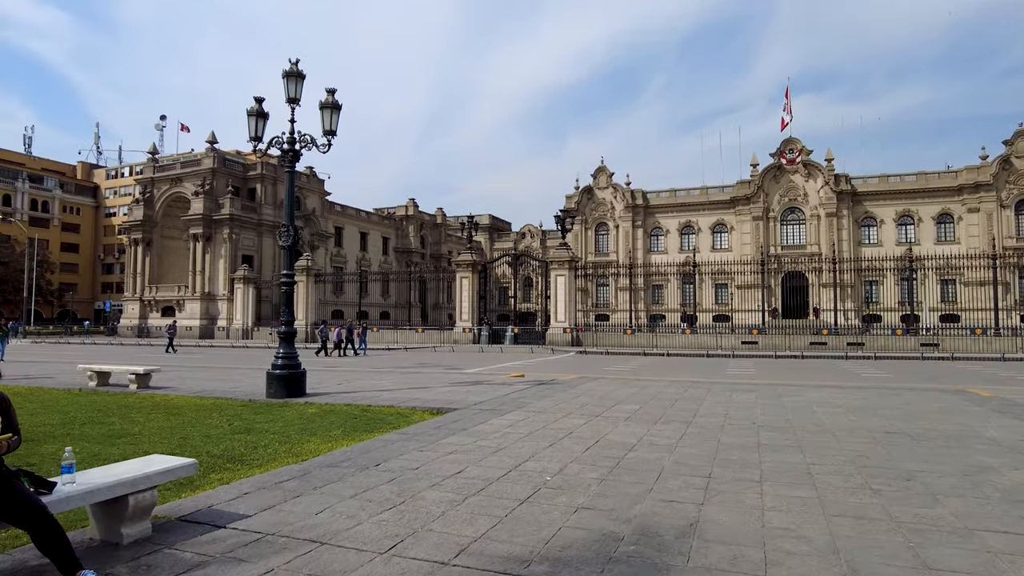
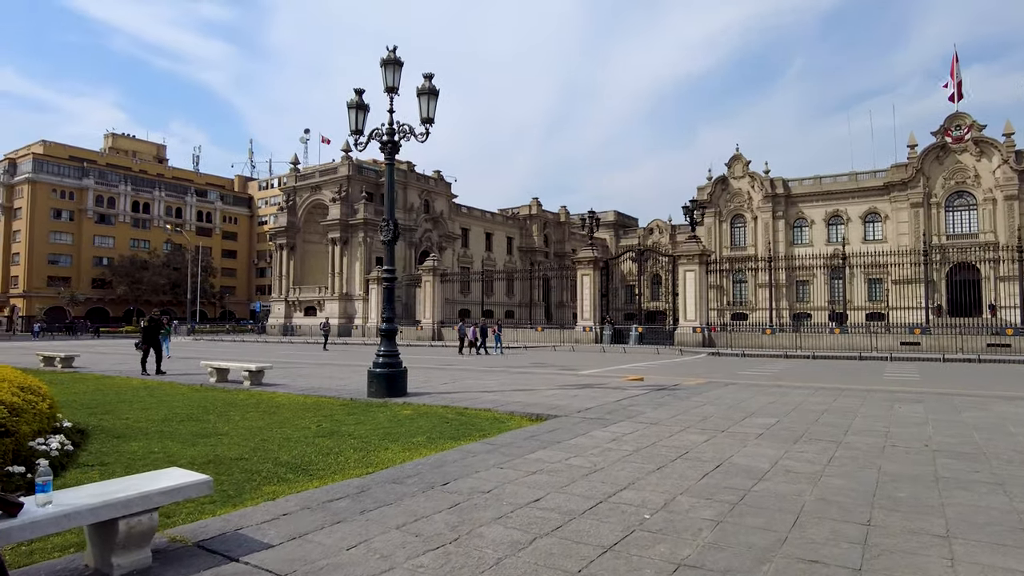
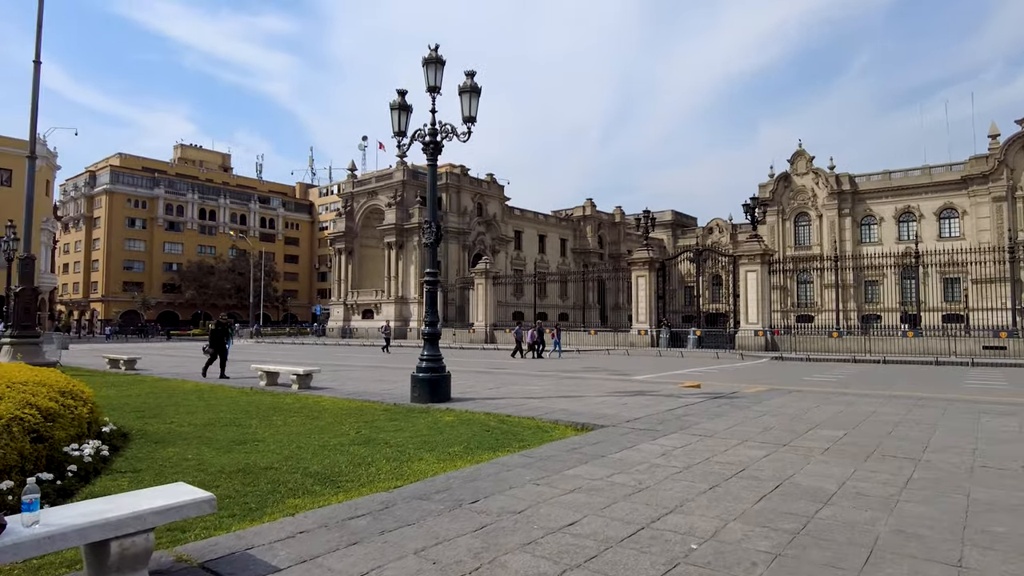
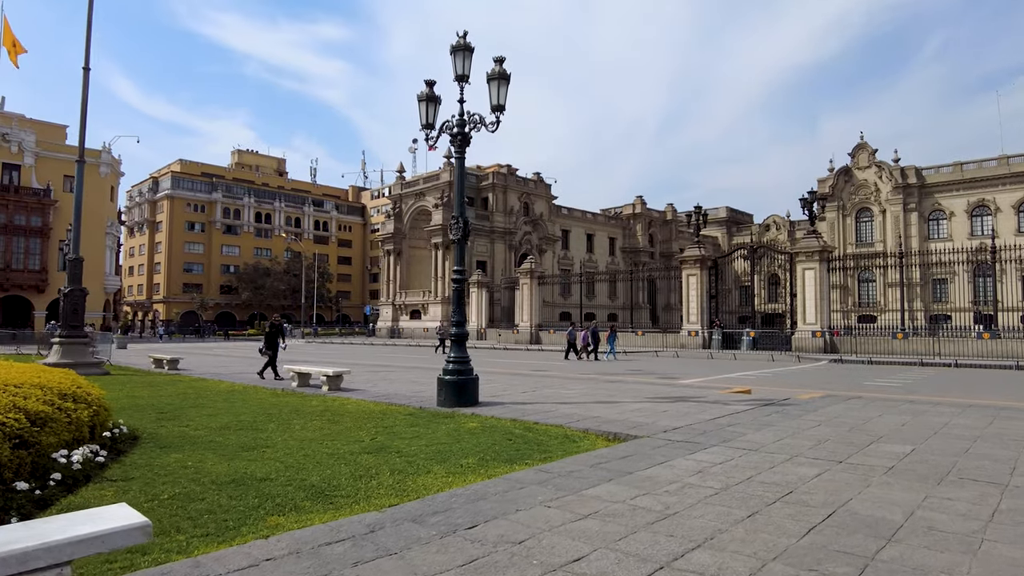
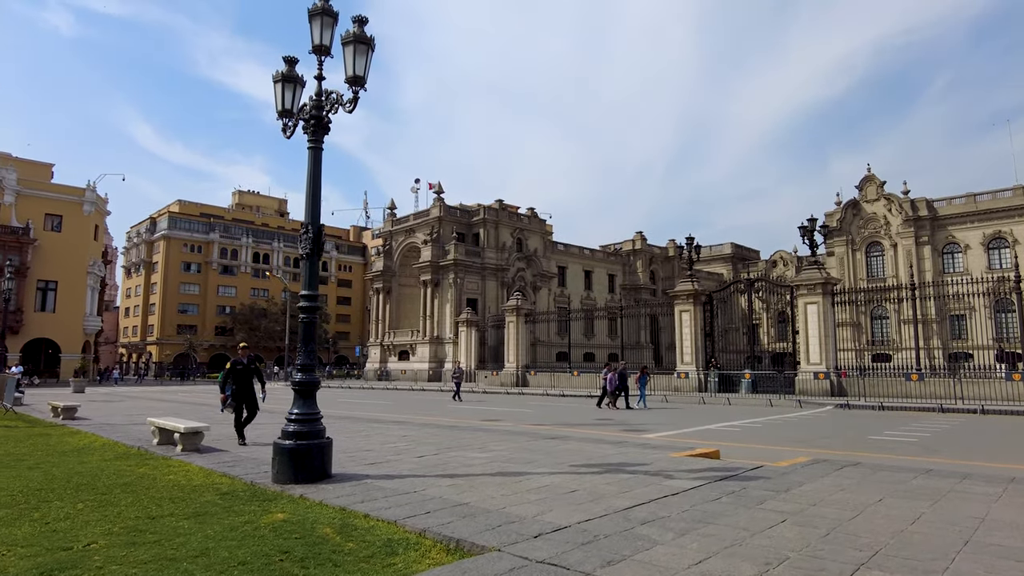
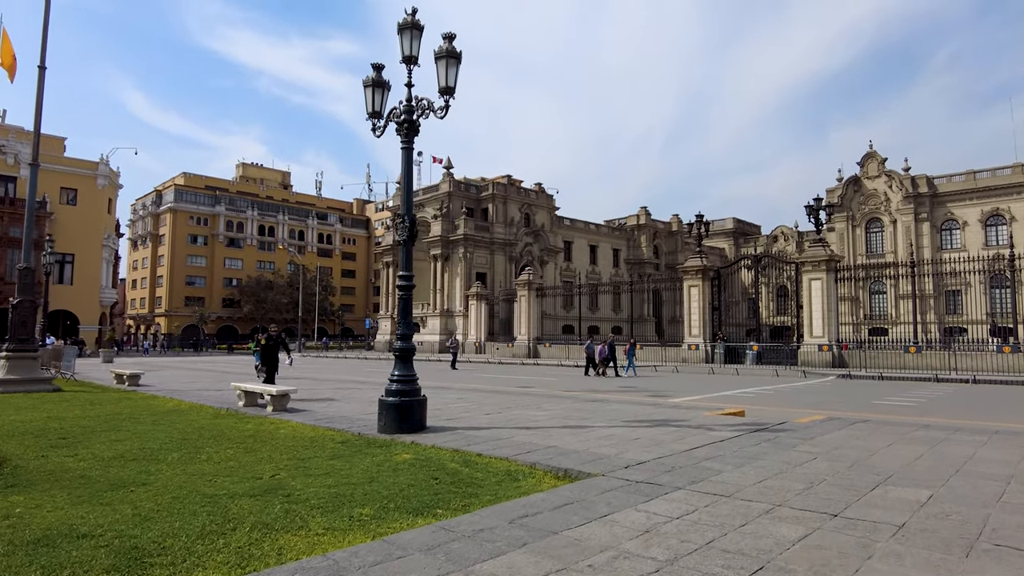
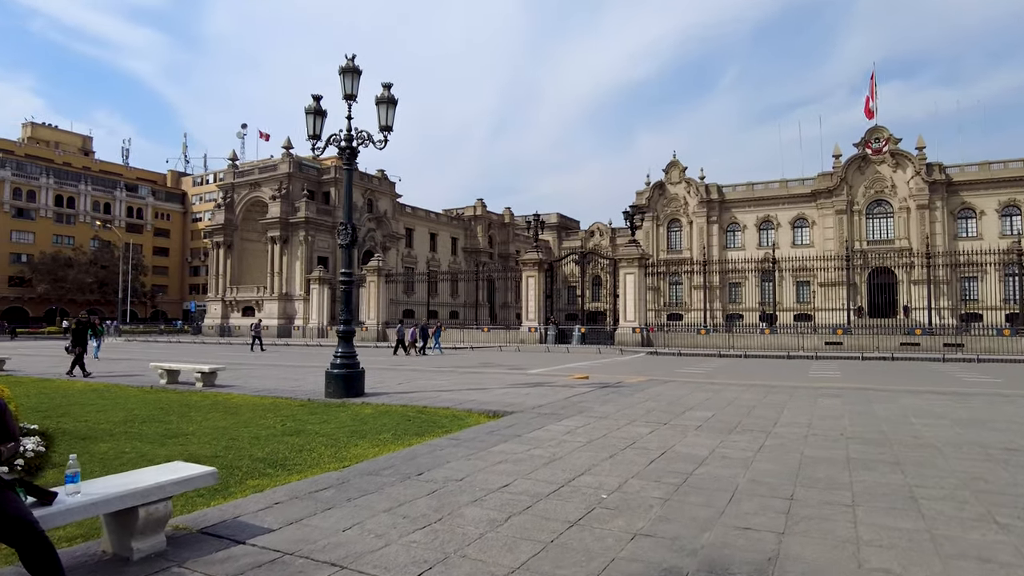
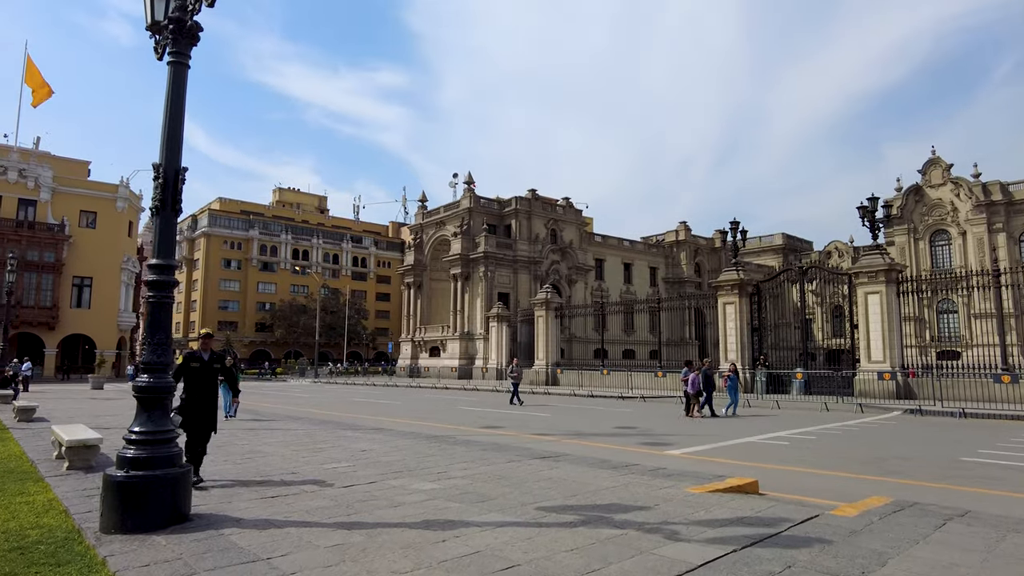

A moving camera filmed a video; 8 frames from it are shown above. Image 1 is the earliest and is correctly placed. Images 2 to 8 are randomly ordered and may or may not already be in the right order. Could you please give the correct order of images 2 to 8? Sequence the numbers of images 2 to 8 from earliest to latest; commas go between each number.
7, 2, 3, 4, 6, 5, 8
